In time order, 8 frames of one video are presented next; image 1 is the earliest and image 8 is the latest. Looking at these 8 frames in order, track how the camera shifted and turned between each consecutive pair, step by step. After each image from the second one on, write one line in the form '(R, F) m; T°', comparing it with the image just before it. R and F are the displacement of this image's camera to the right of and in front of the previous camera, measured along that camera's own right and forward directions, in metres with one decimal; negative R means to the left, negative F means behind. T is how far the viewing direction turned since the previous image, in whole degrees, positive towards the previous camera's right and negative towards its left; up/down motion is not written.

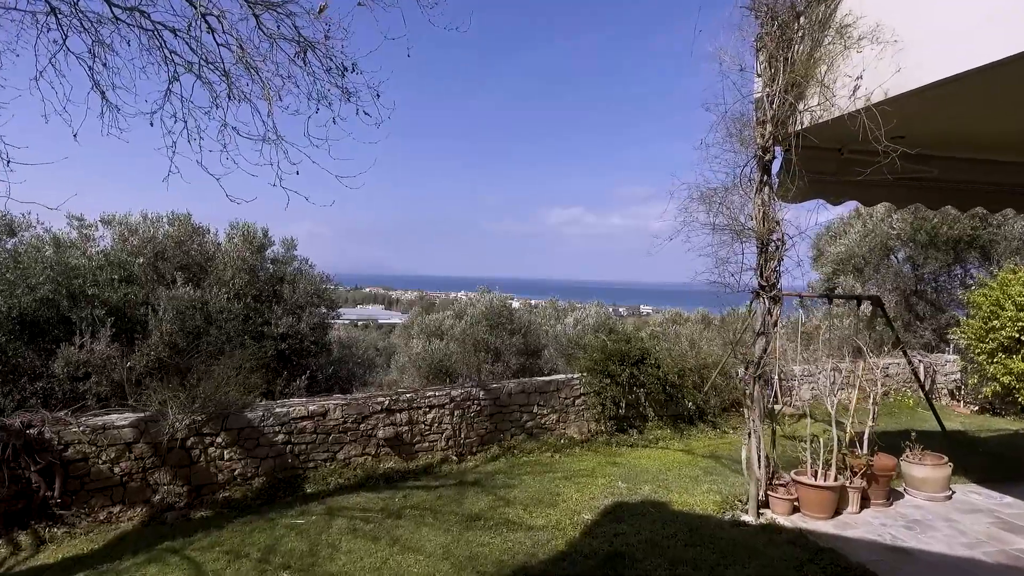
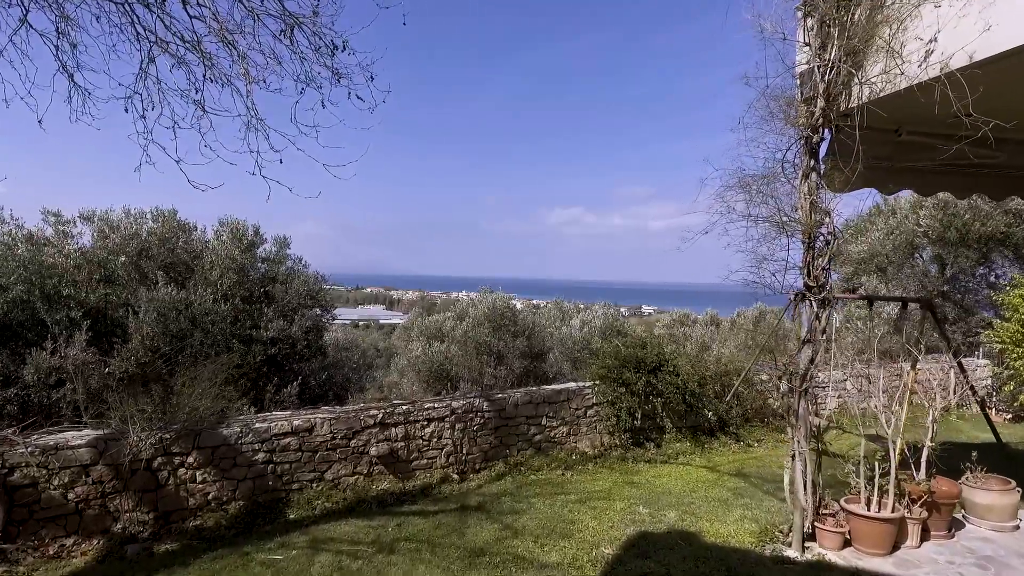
(-0.1, +0.5) m; 0°
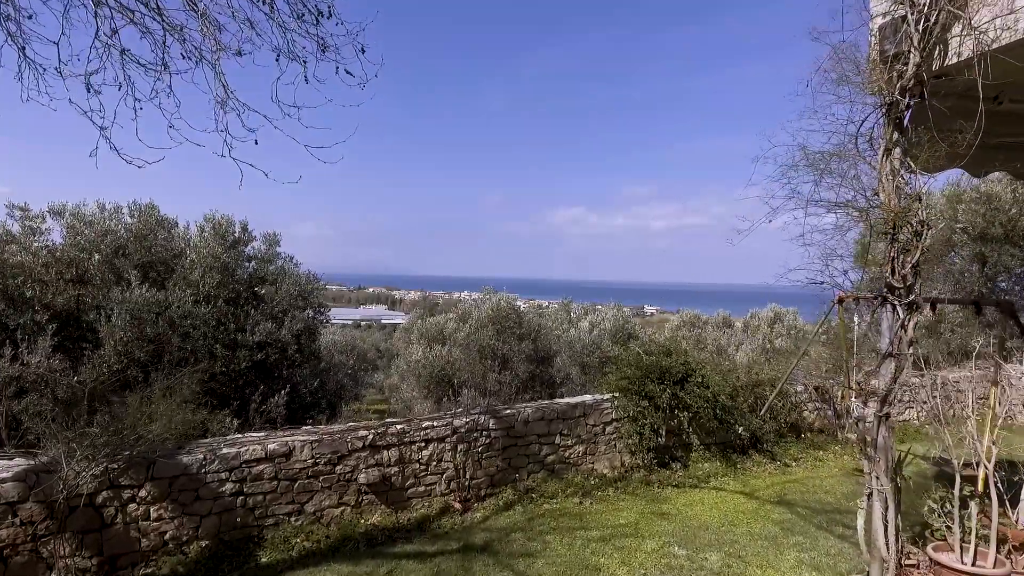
(-0.1, +0.6) m; 0°
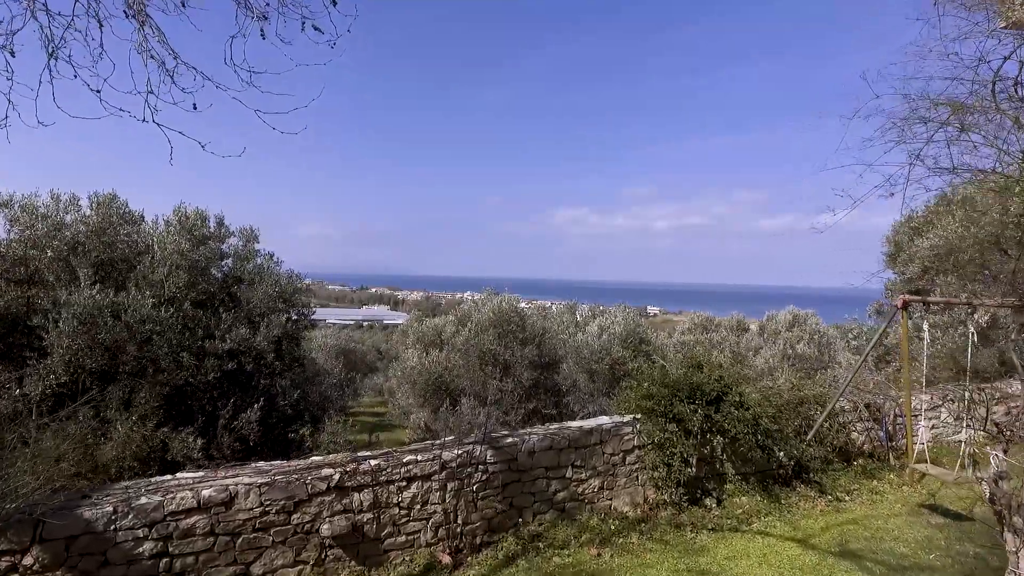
(0.0, +0.8) m; 0°
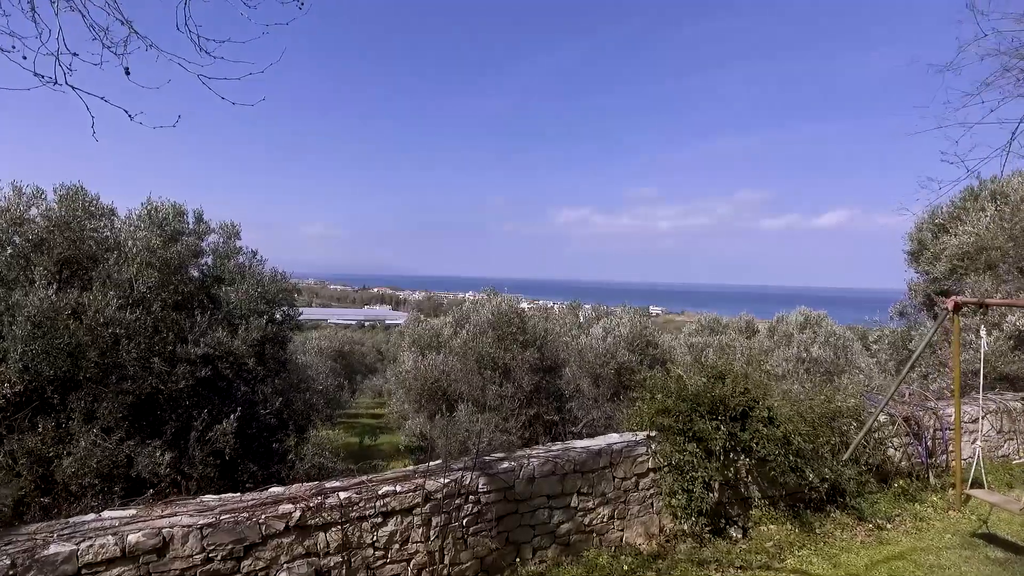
(0.0, +0.5) m; 0°
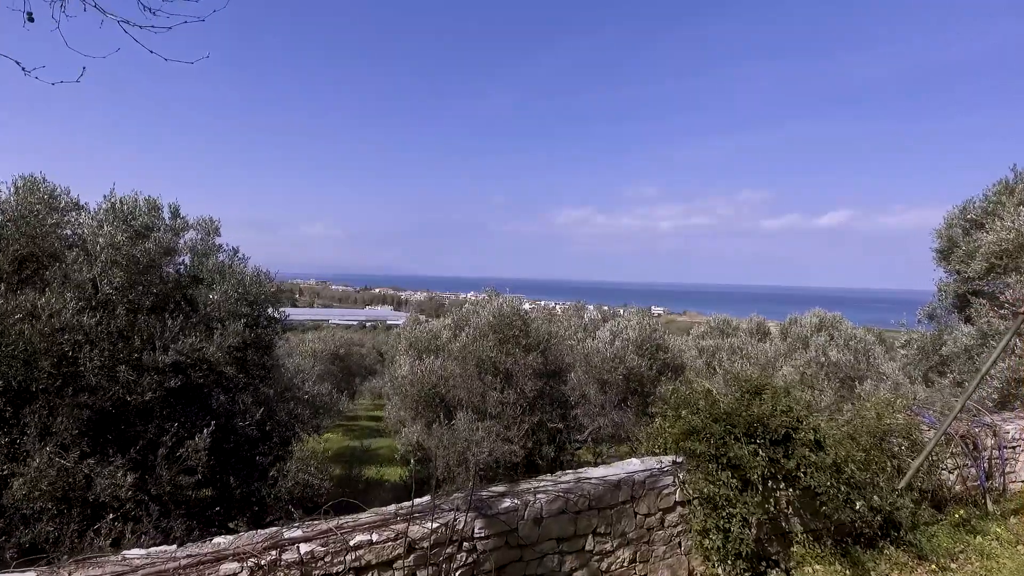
(0.0, +0.6) m; 0°
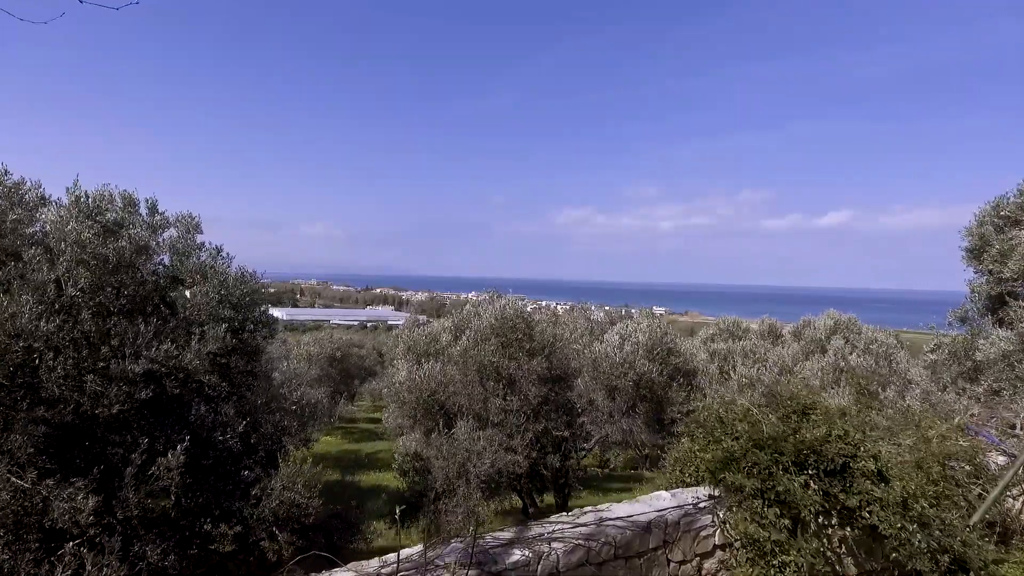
(0.0, +0.5) m; 0°
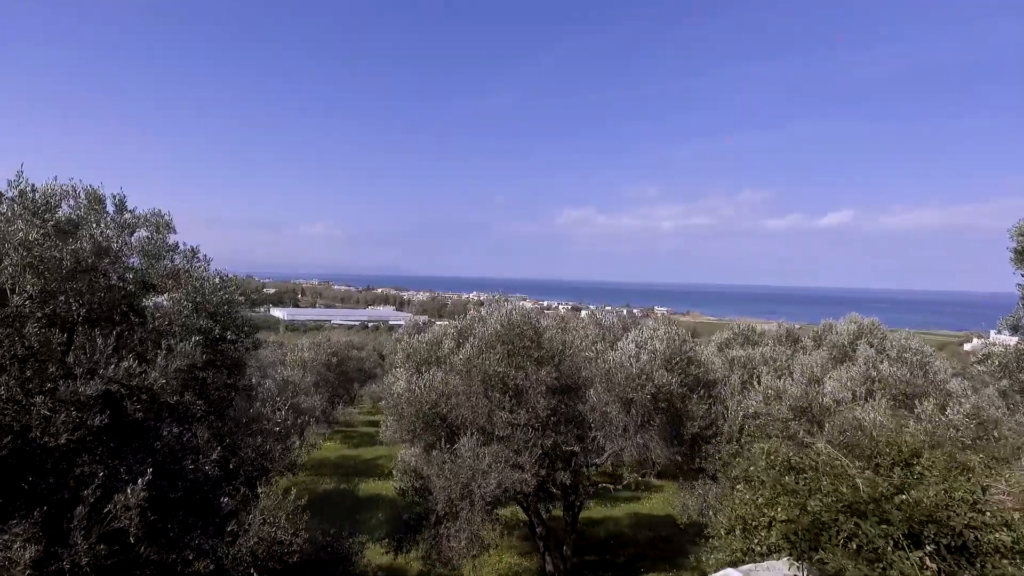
(-0.1, +0.7) m; 0°
